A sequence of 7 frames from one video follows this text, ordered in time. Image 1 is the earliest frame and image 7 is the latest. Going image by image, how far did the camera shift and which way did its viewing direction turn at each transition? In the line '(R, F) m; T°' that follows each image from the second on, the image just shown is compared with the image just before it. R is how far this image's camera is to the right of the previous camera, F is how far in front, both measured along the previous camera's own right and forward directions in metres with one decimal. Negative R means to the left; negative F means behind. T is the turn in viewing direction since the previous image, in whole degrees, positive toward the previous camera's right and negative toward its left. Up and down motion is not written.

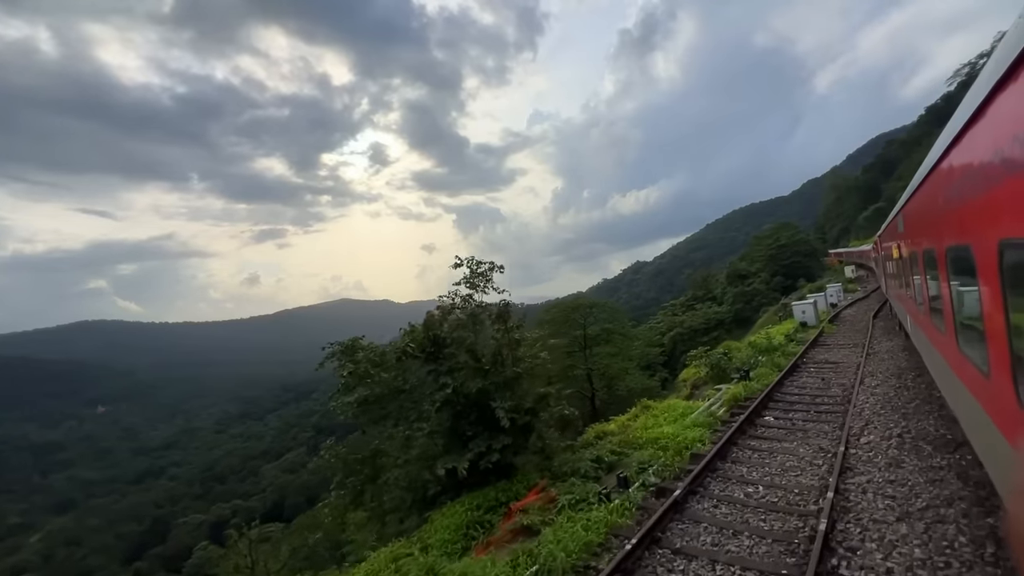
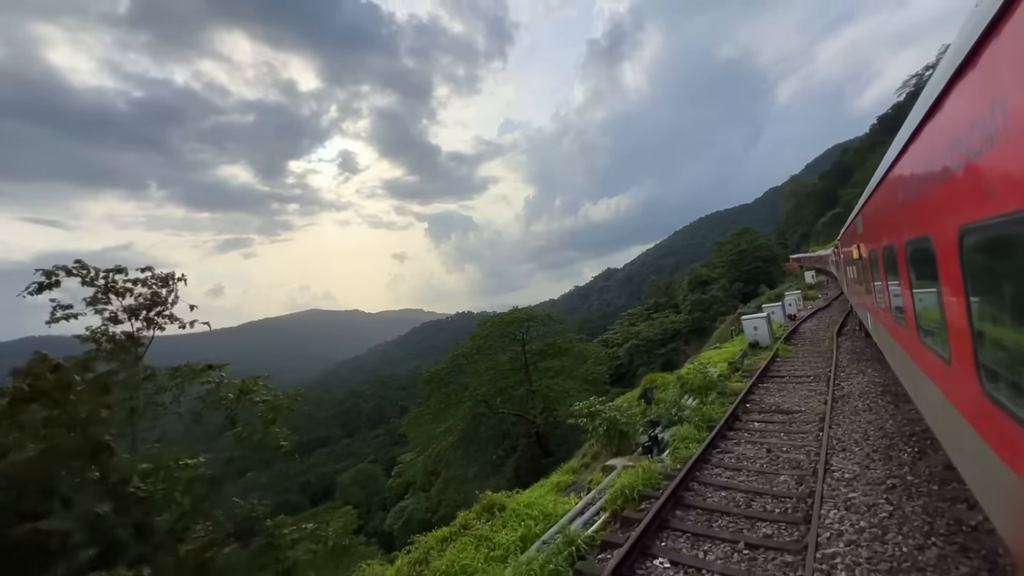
(+0.4, +0.7) m; +3°
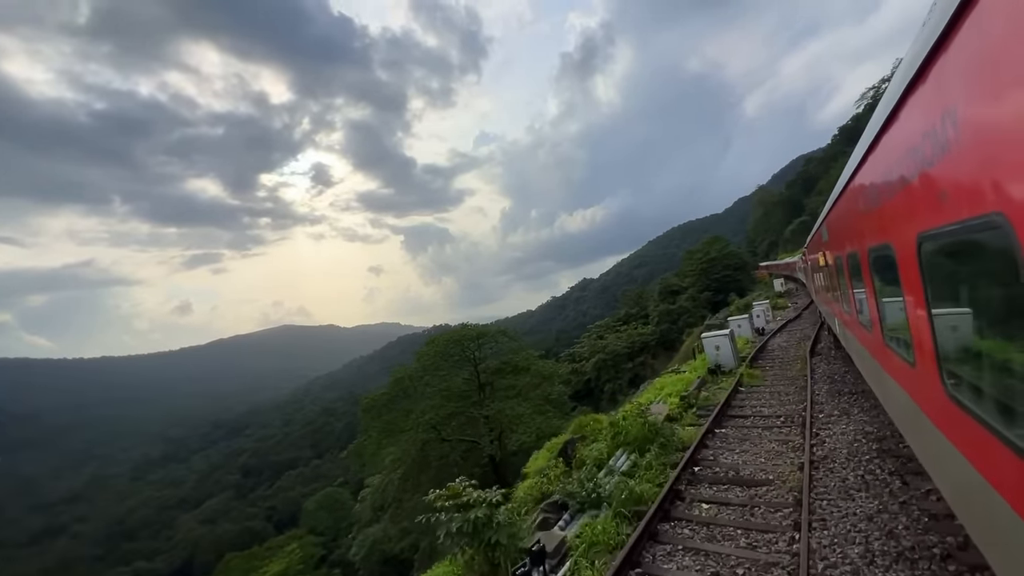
(+0.3, +0.5) m; +2°
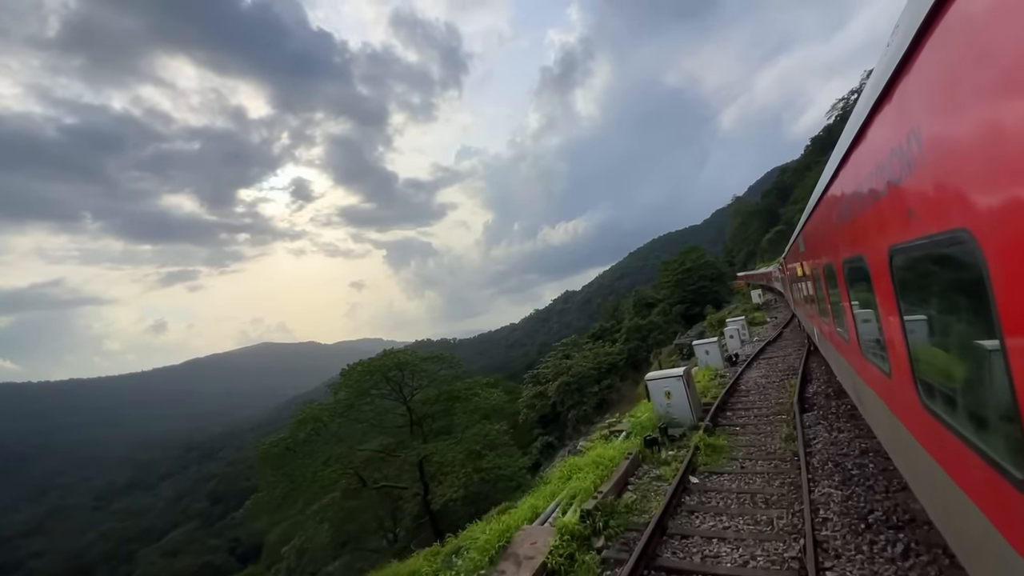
(+0.4, +0.7) m; +2°
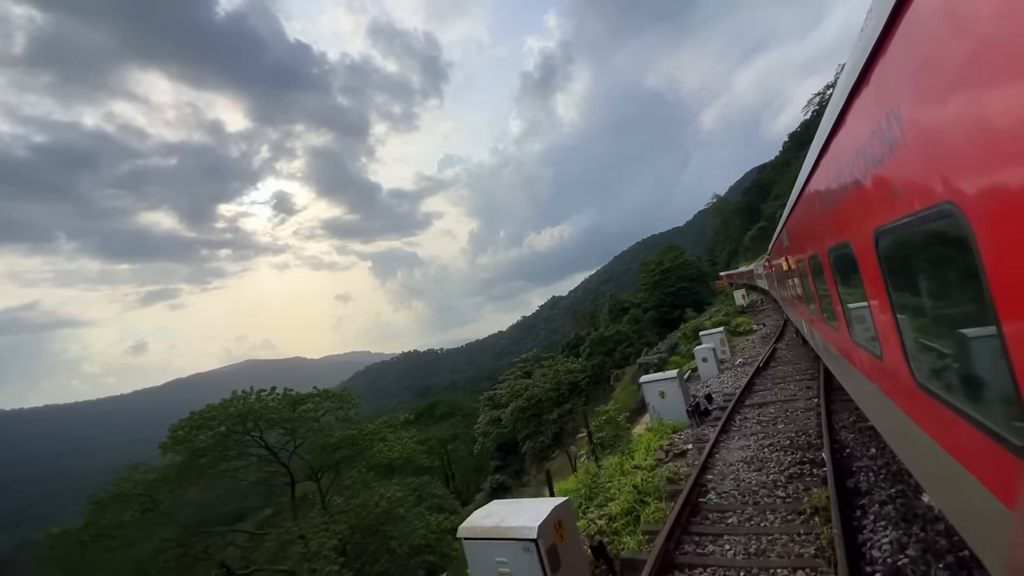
(+0.4, +0.7) m; +1°
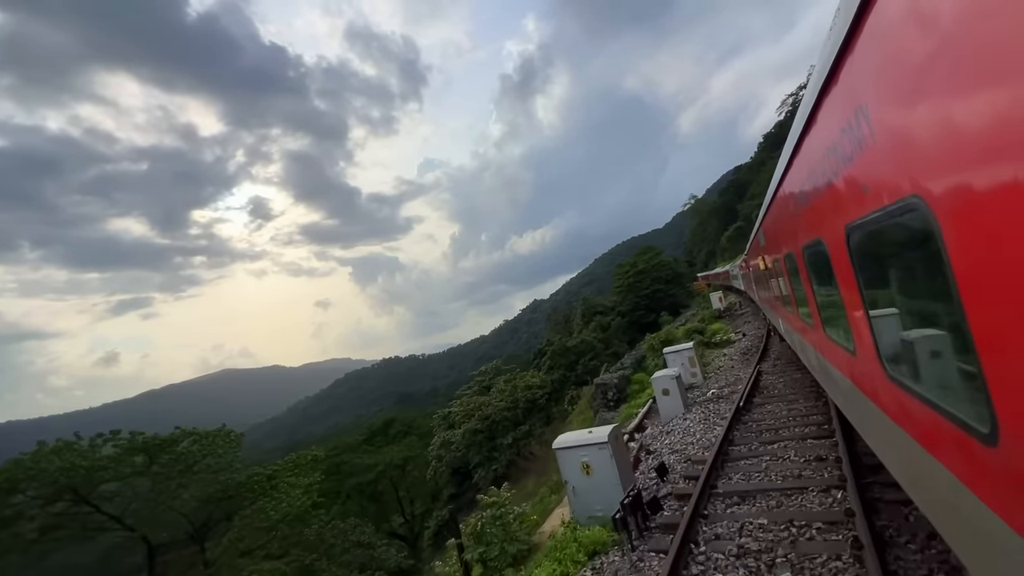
(+0.4, +0.9) m; +2°
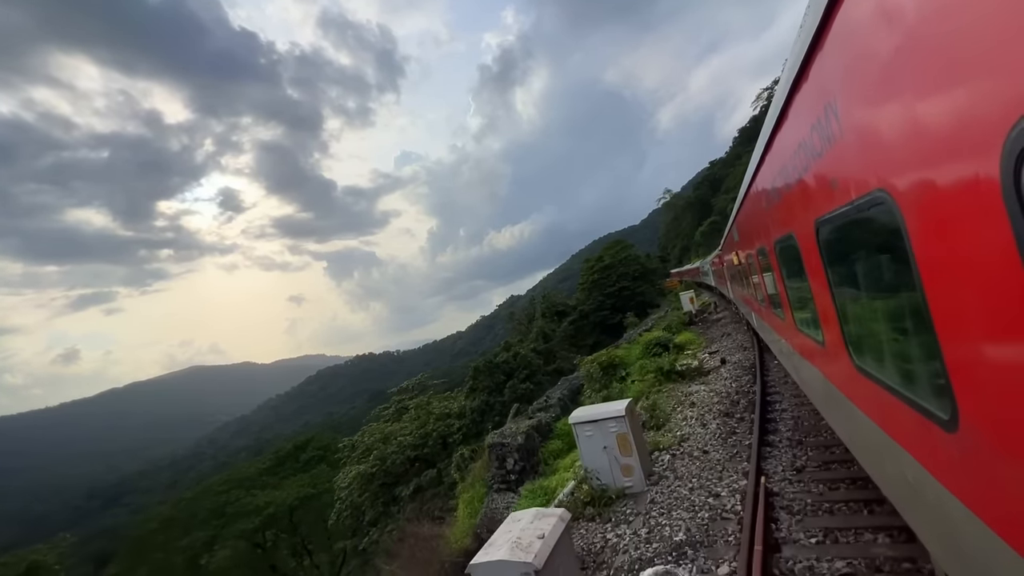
(+0.5, +1.3) m; +2°
